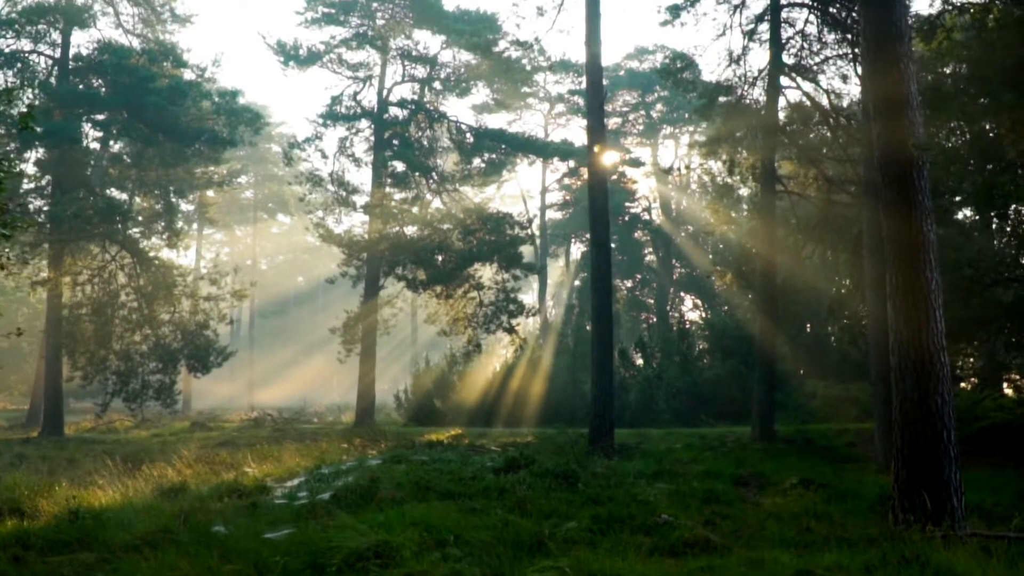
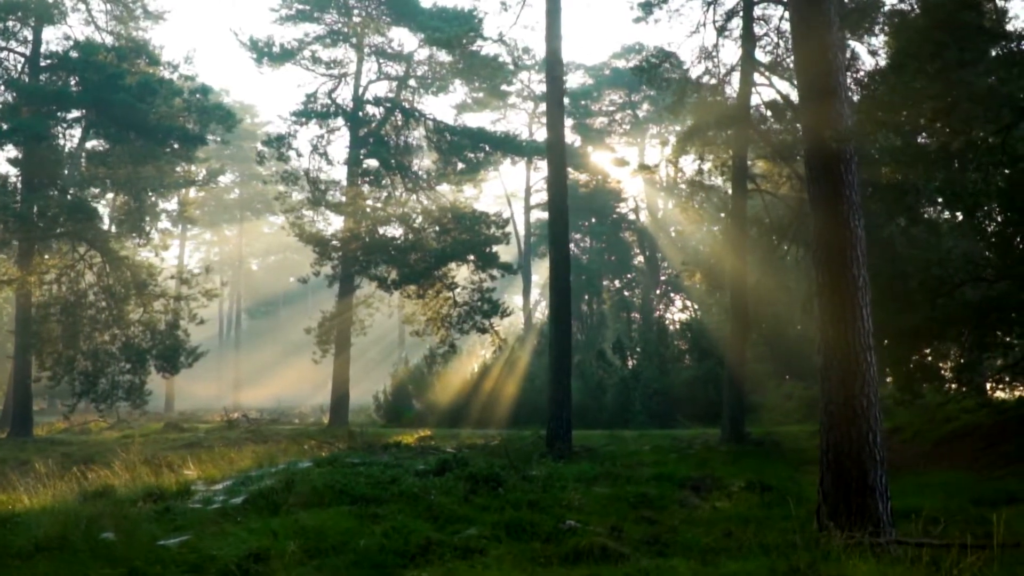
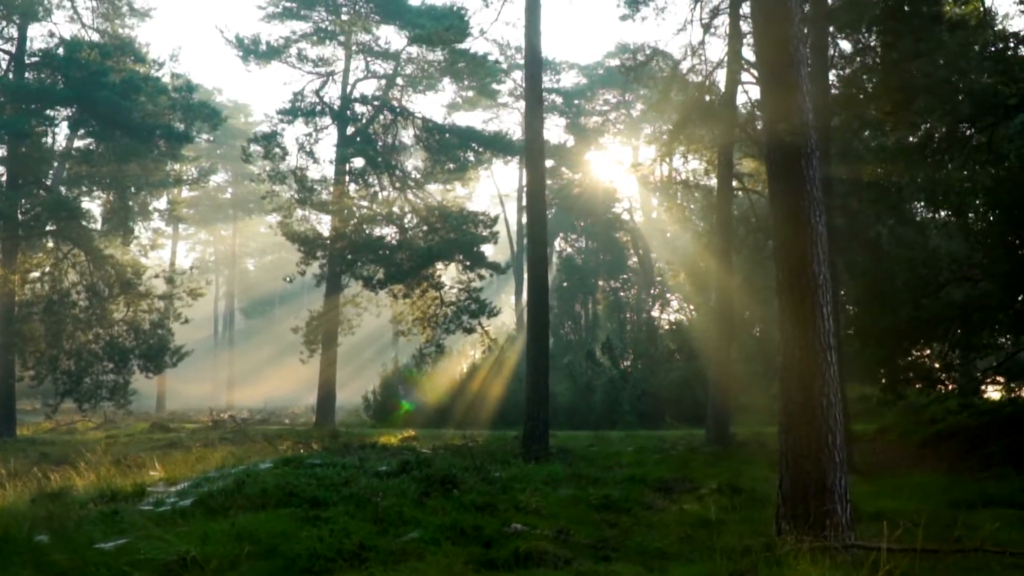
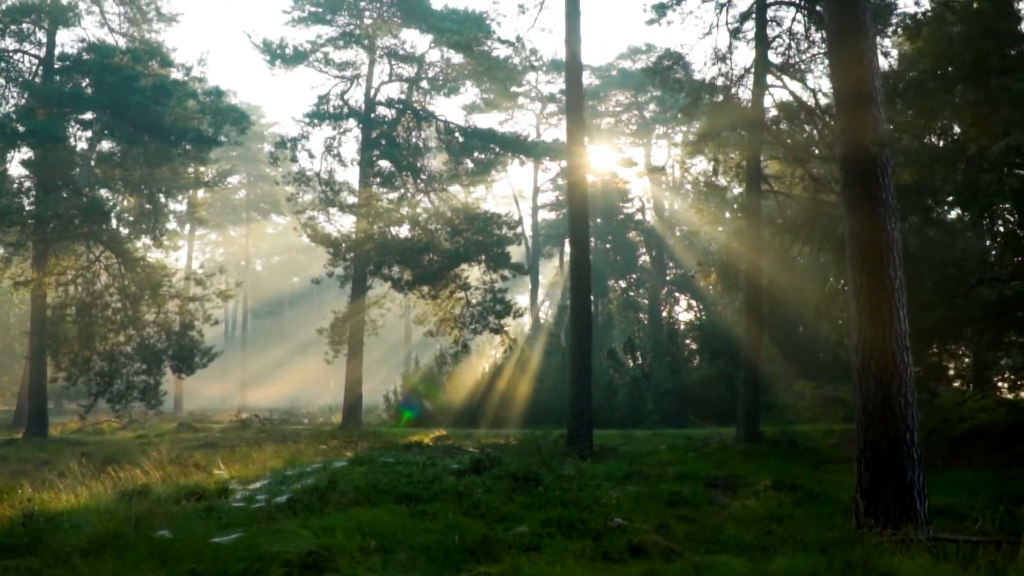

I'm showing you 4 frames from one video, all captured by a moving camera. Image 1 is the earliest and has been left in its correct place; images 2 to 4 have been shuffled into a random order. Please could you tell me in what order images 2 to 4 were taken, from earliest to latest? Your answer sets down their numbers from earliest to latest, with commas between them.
4, 2, 3
